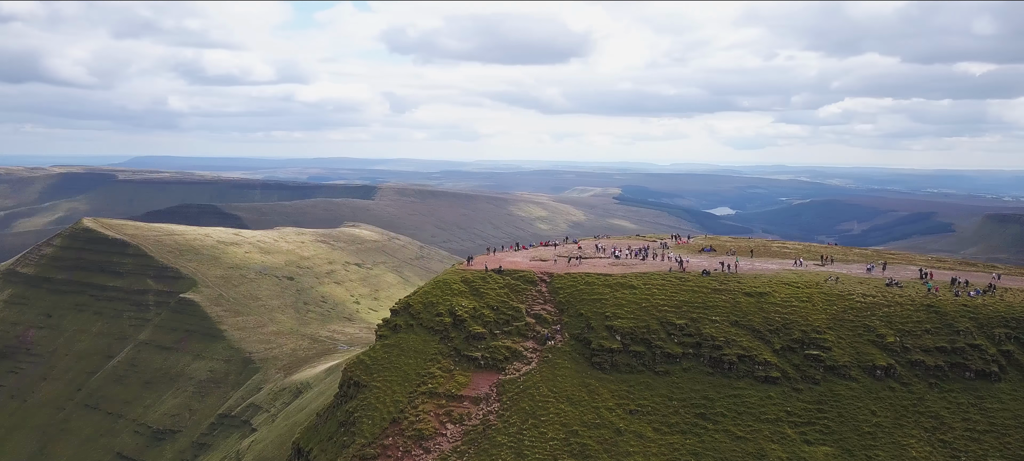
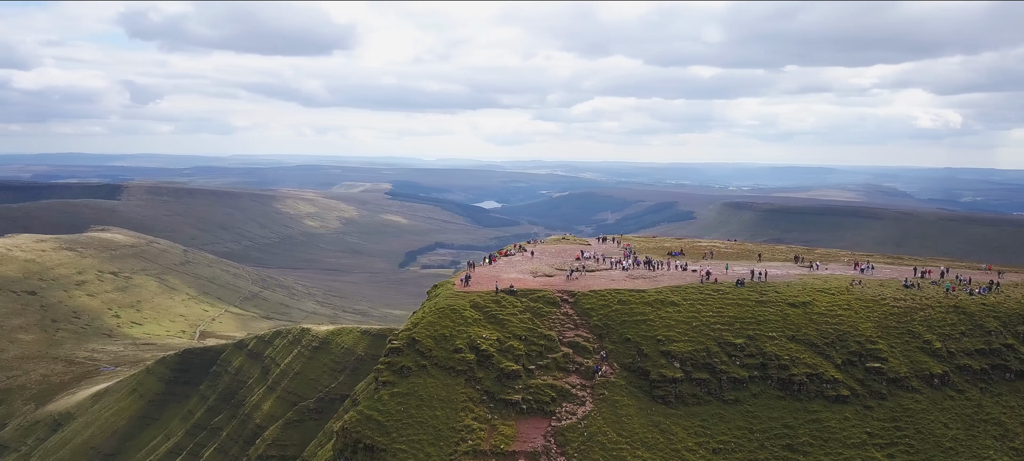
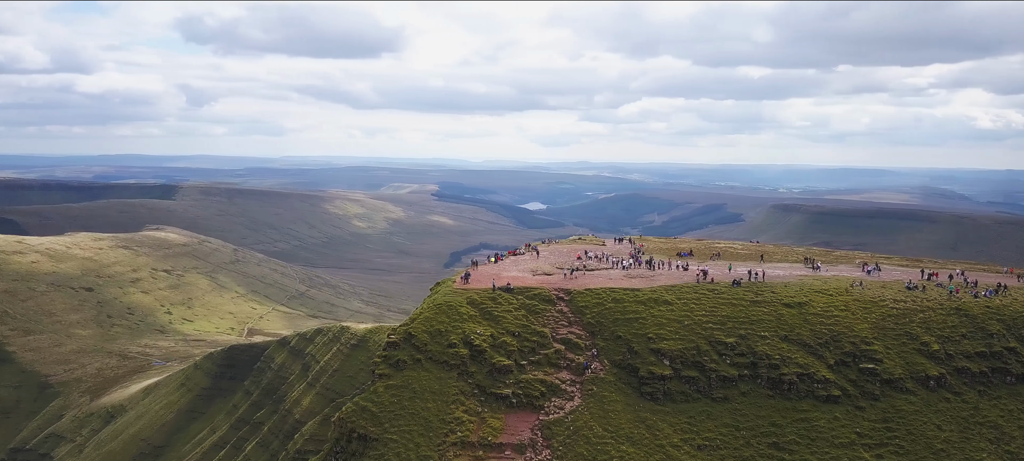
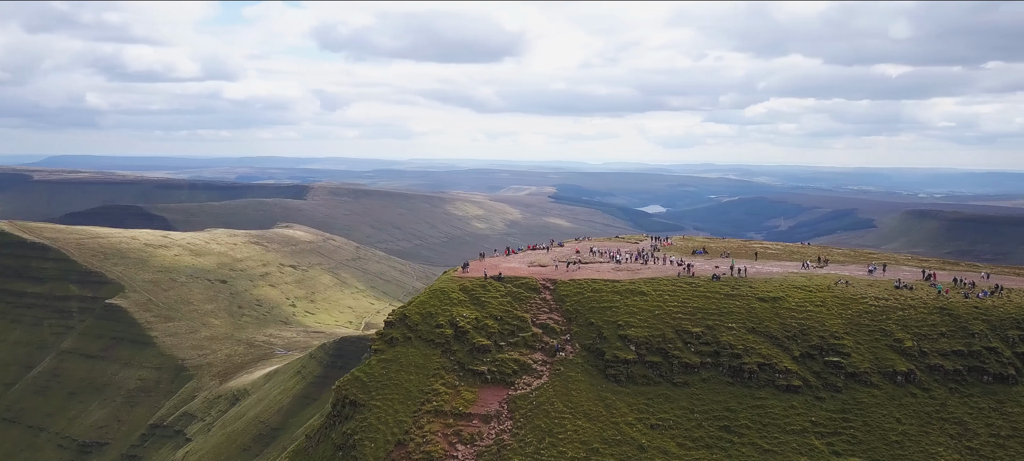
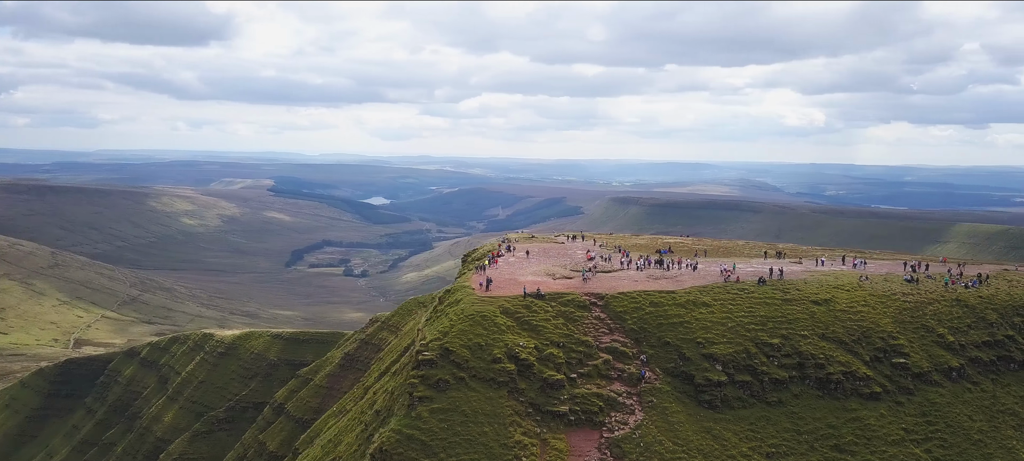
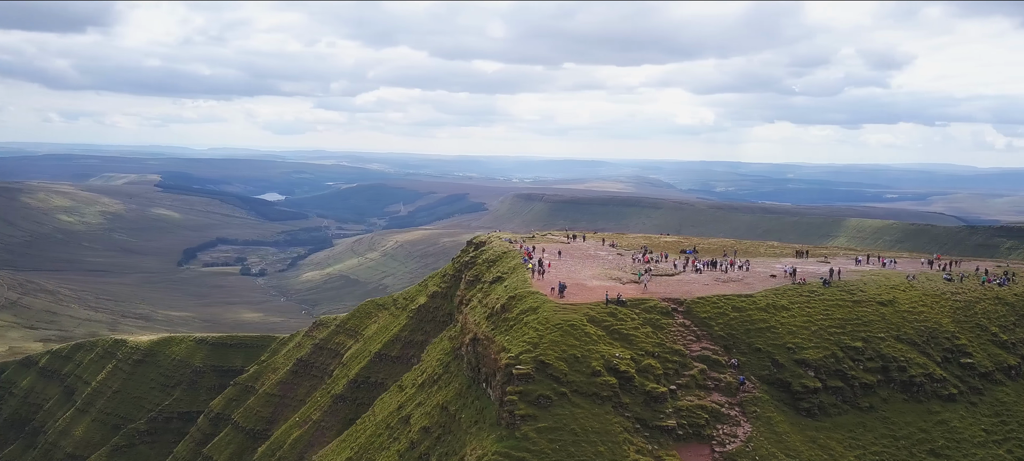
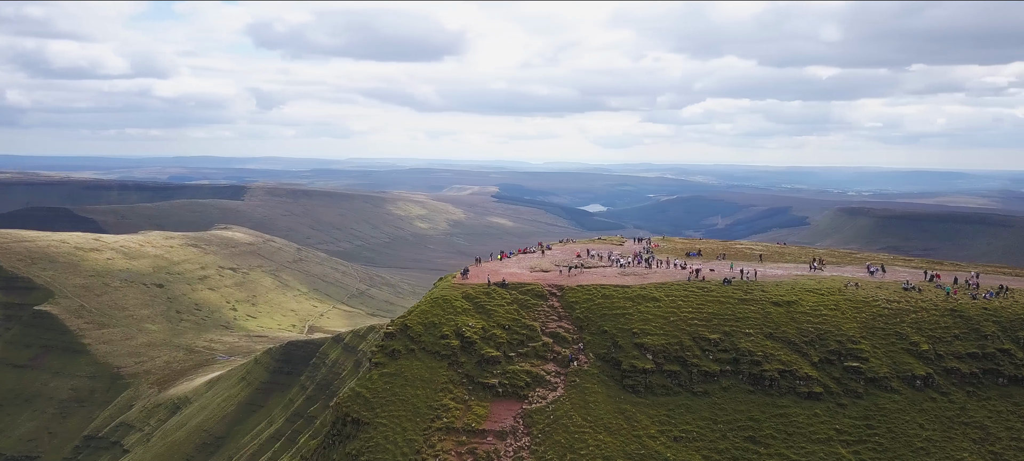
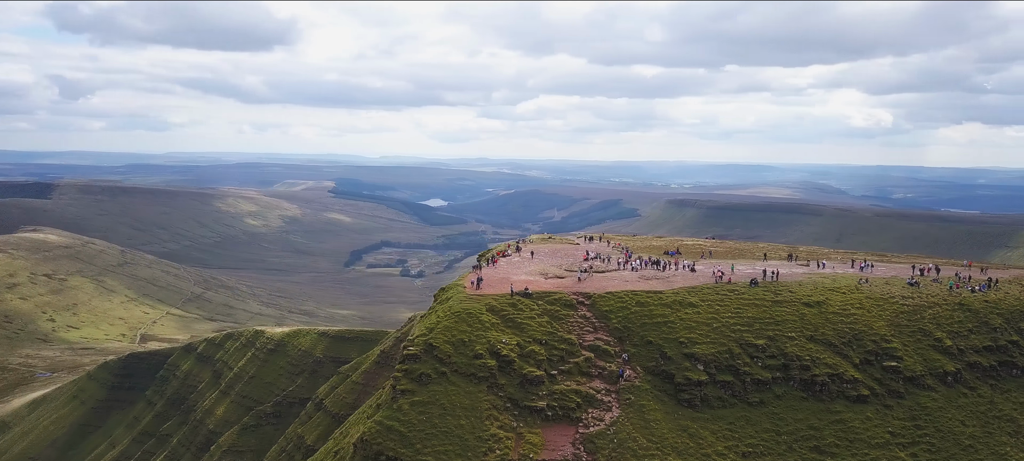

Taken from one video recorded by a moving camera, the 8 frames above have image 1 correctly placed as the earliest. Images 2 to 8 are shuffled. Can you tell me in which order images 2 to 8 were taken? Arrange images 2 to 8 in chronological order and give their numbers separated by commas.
4, 7, 3, 2, 8, 5, 6
